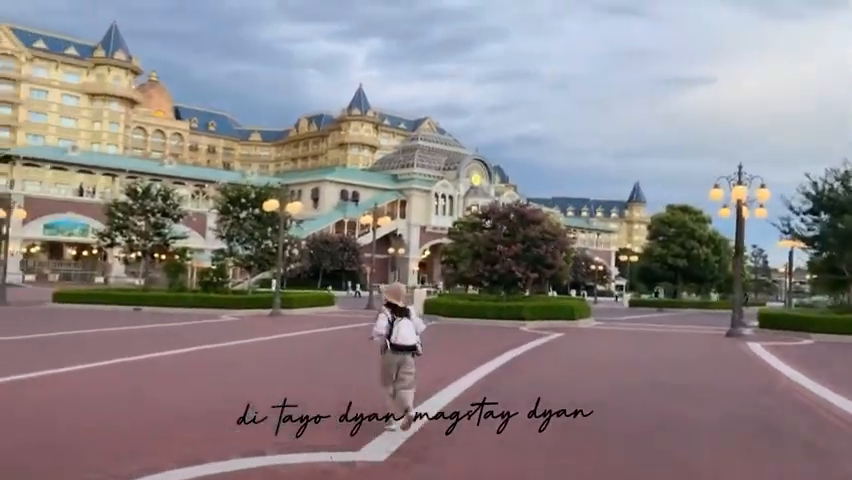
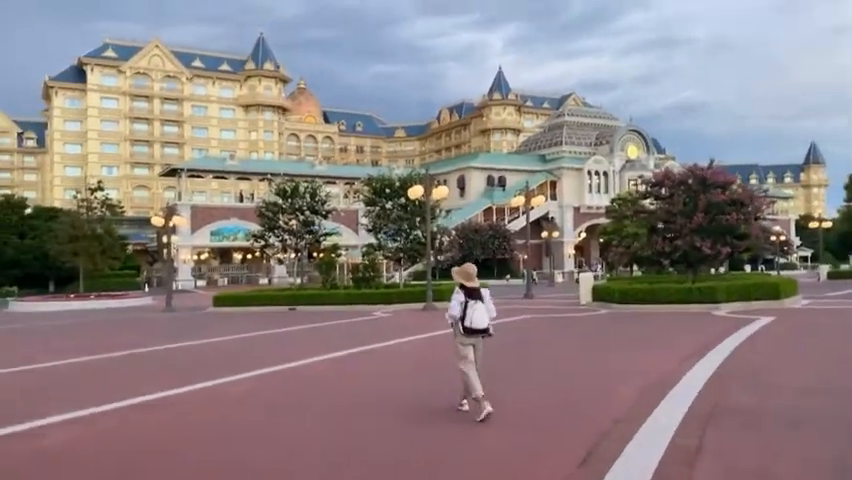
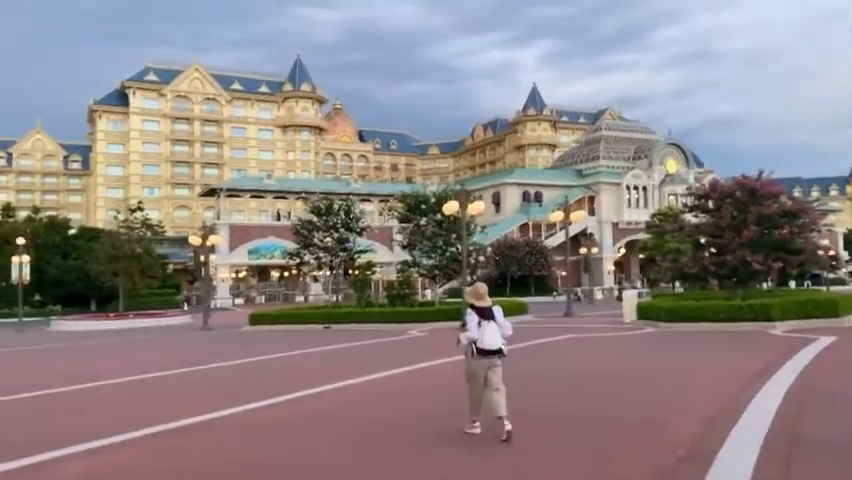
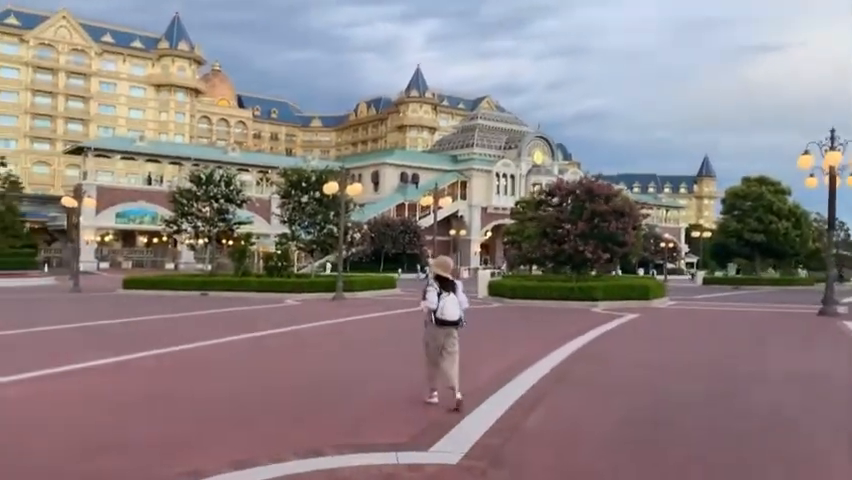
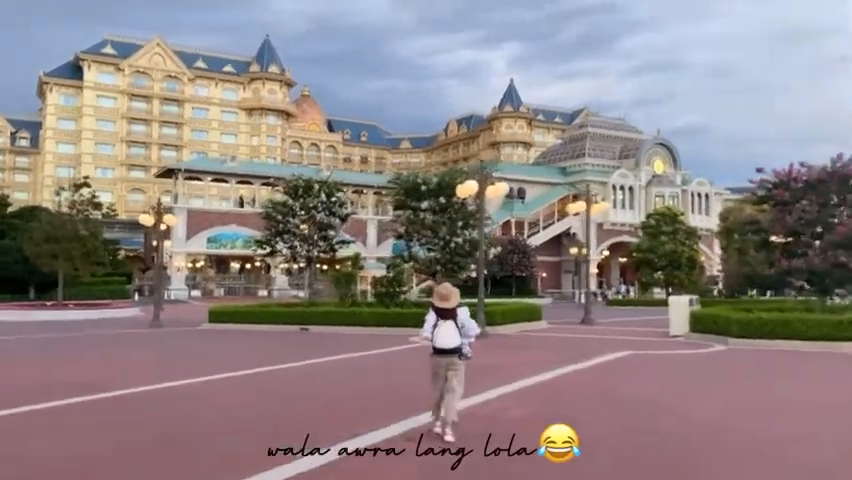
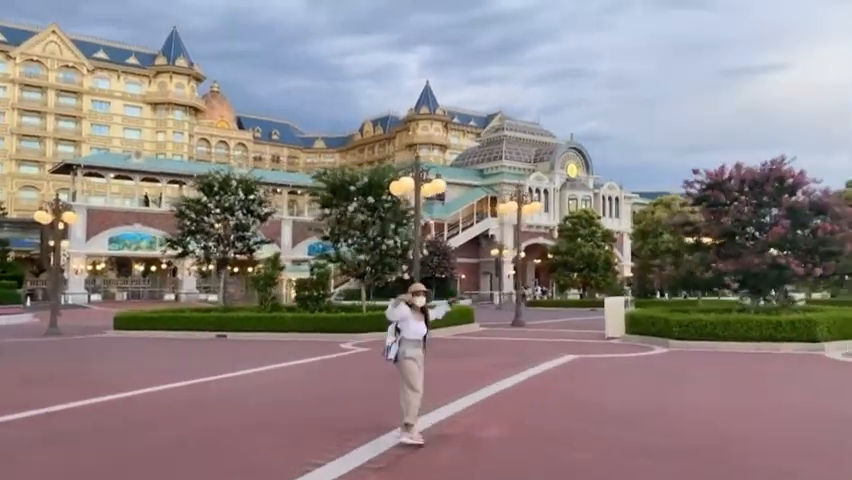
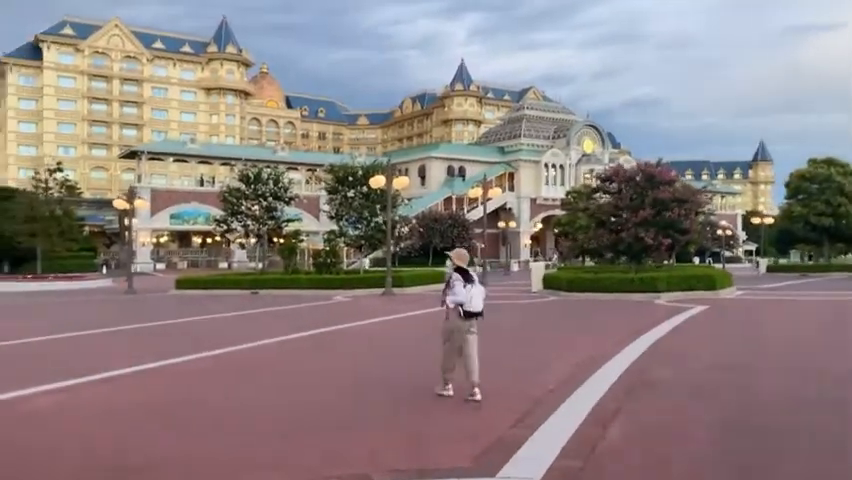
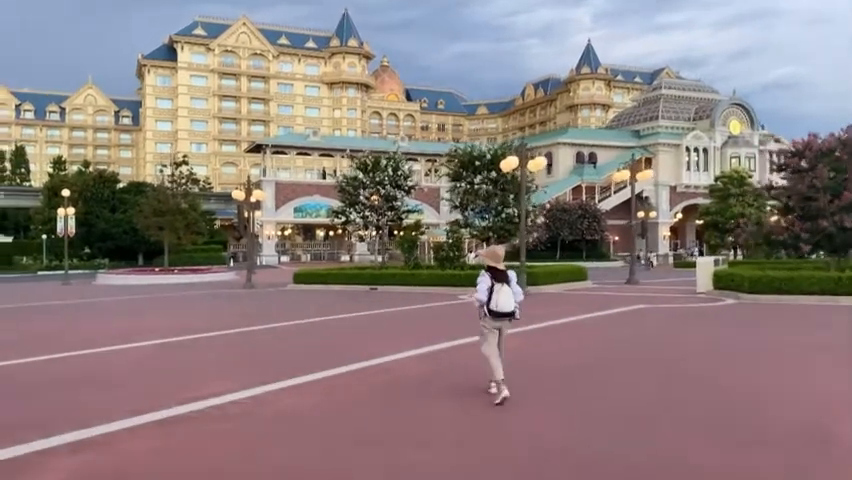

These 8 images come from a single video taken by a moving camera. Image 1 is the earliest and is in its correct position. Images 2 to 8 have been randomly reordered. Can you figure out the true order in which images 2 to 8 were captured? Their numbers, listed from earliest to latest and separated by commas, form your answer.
4, 7, 2, 3, 8, 5, 6
